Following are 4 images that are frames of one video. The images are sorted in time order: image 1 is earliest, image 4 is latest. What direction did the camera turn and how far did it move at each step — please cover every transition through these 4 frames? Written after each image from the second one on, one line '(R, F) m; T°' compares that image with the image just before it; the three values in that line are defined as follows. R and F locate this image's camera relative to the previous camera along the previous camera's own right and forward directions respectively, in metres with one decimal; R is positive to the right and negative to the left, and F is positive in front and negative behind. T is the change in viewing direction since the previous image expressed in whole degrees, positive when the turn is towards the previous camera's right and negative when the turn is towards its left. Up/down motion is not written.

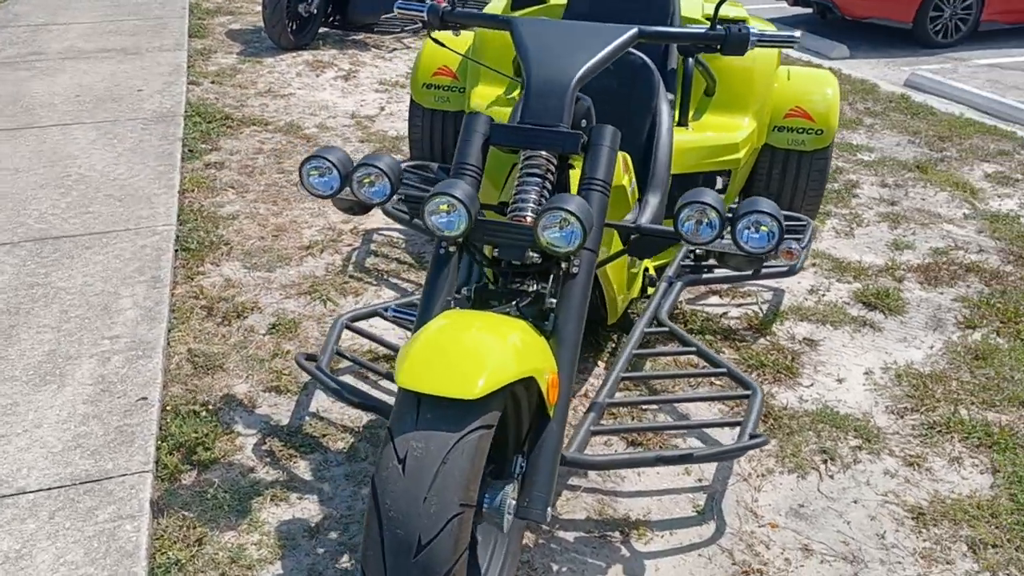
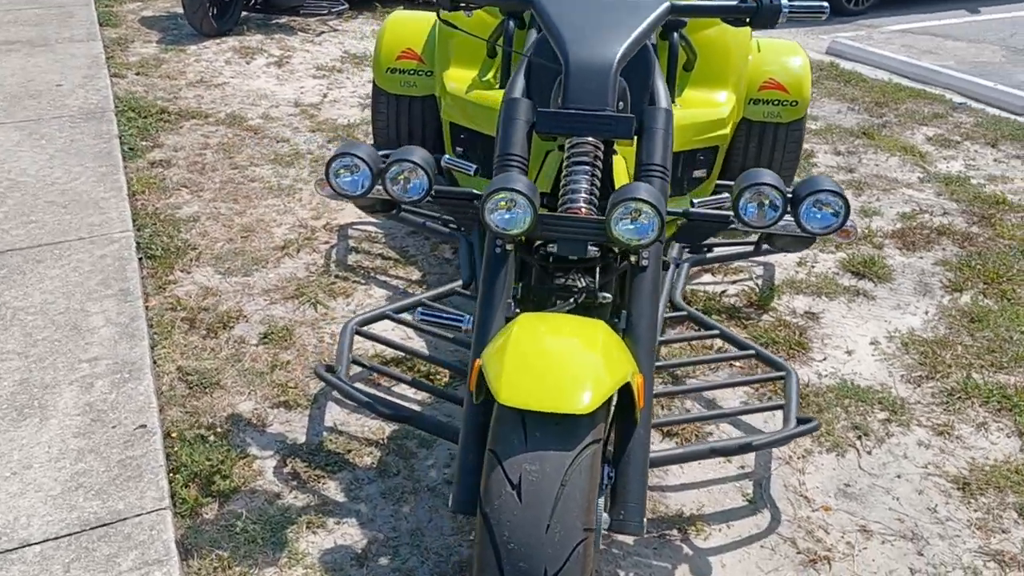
(-0.4, +0.2) m; +6°
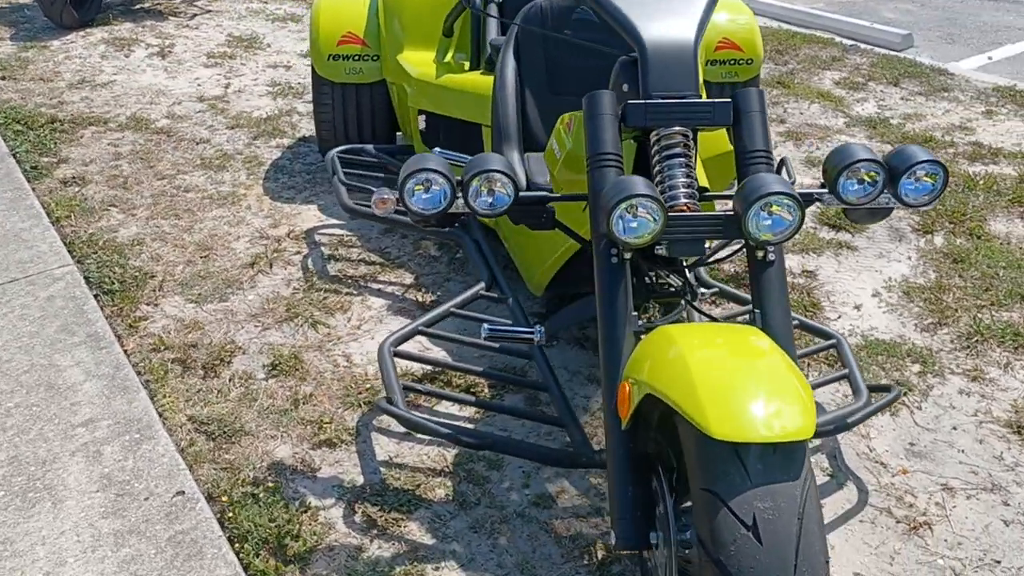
(-0.6, +0.2) m; +9°
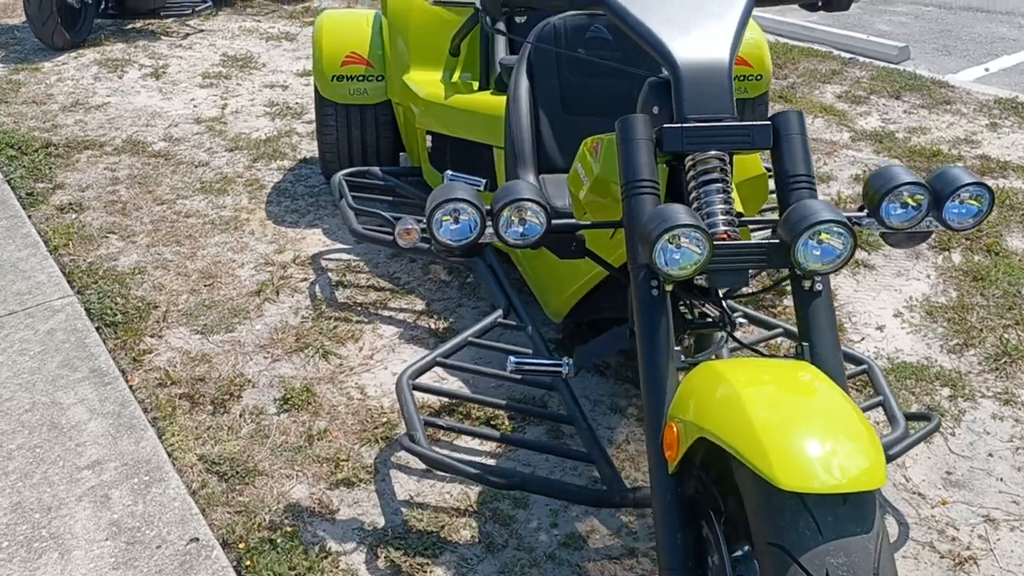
(-0.1, +0.1) m; +1°
